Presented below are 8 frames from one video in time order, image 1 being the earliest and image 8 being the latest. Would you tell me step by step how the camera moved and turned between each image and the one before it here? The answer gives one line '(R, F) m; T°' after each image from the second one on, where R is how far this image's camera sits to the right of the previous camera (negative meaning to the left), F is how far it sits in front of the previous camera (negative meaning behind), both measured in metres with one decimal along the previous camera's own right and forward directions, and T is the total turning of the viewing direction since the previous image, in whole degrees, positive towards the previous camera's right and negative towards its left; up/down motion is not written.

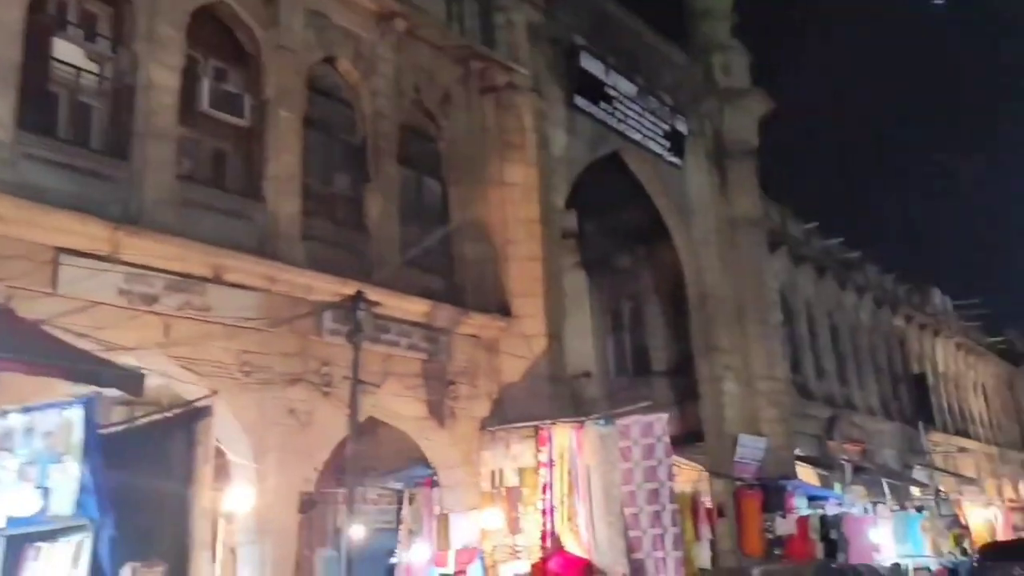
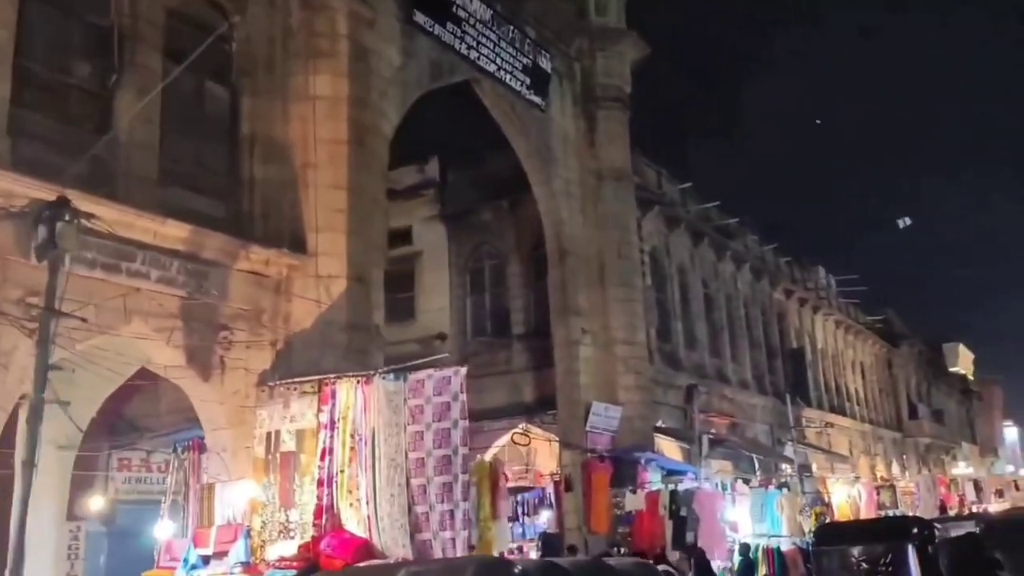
(+1.4, +1.8) m; +6°
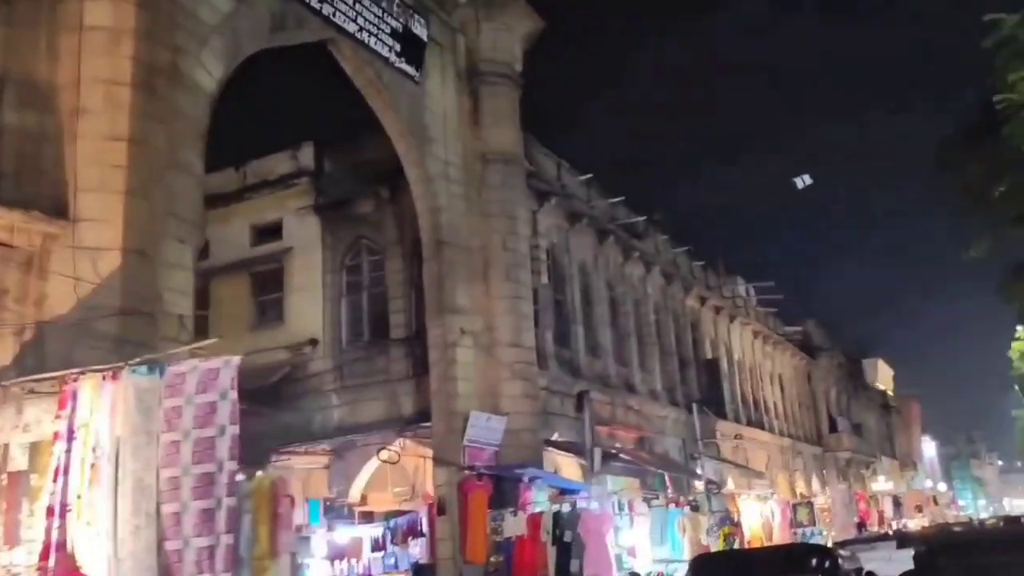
(+1.1, +2.0) m; +4°
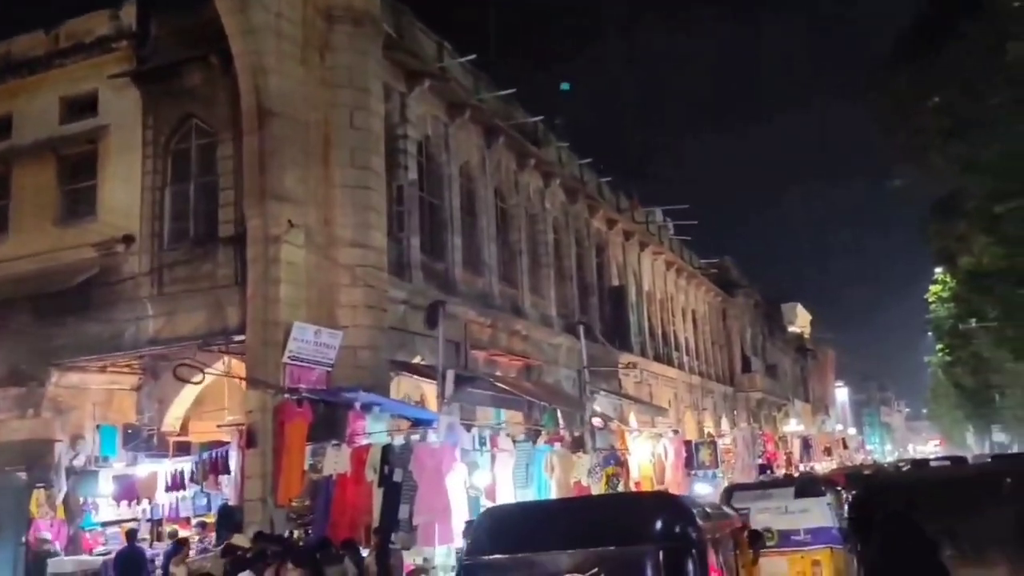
(+1.3, +2.7) m; +4°
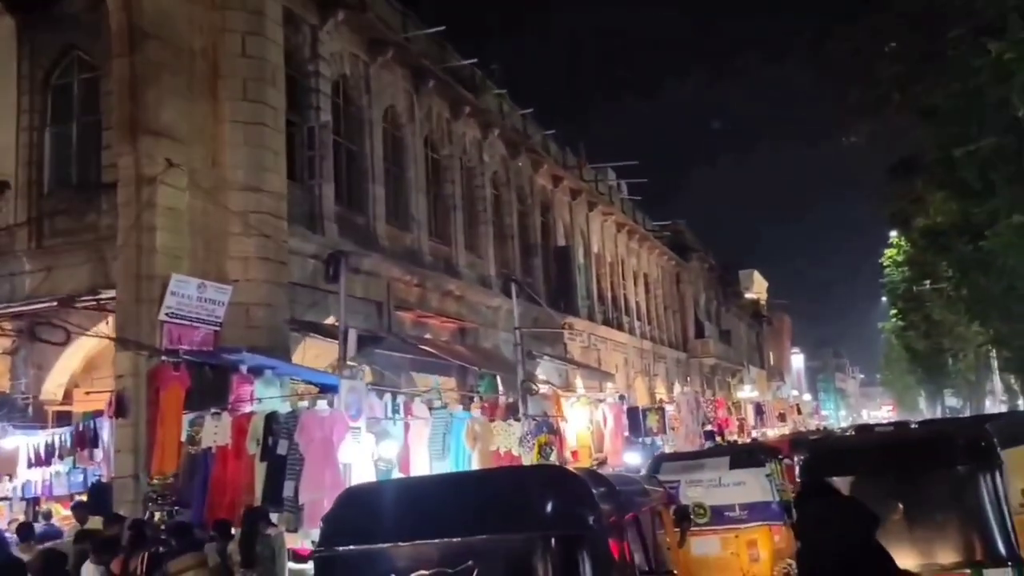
(+0.6, +1.3) m; +2°
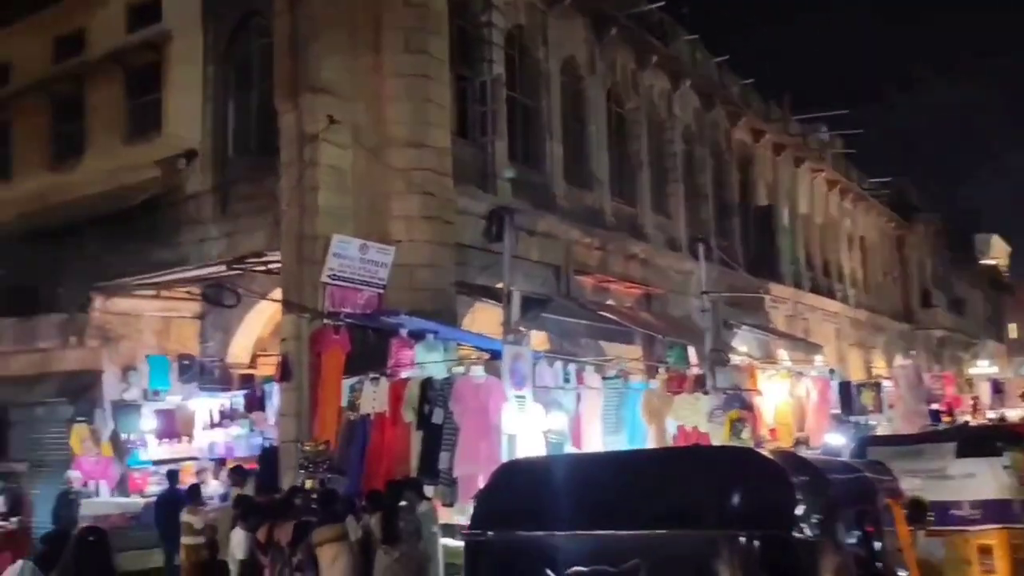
(+0.3, +1.0) m; -13°
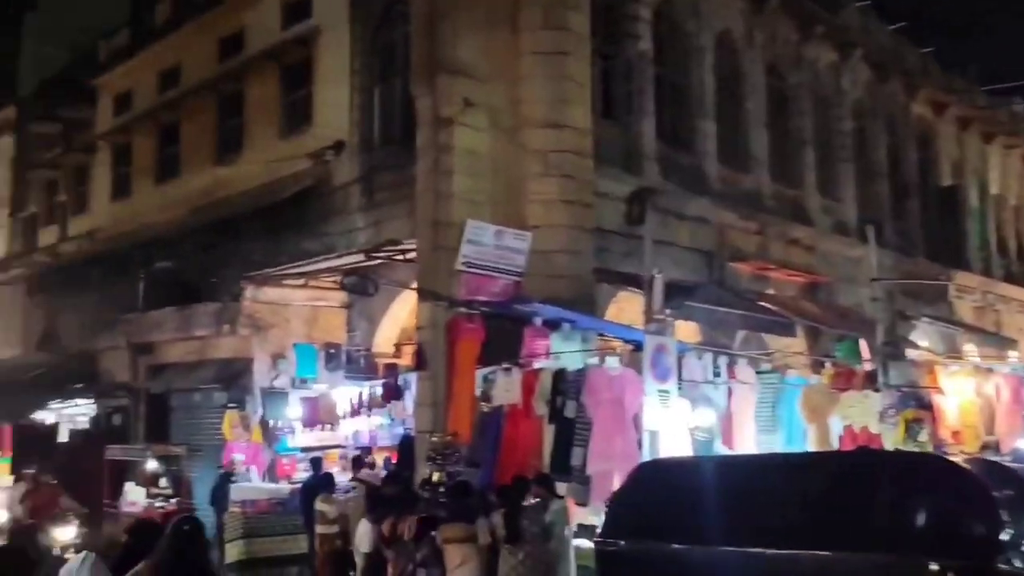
(+0.2, +0.6) m; -10°
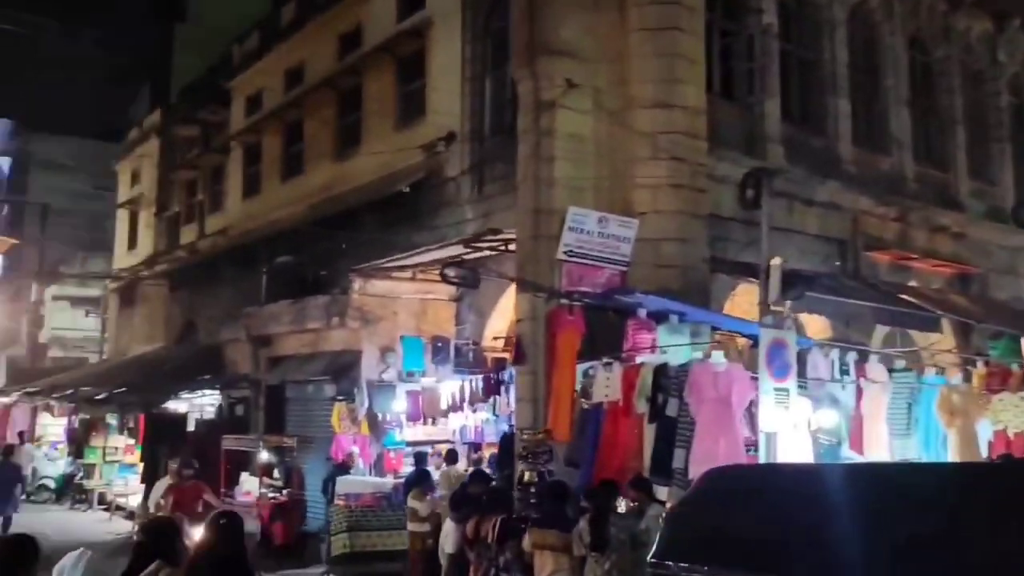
(+0.4, +0.5) m; -9°
